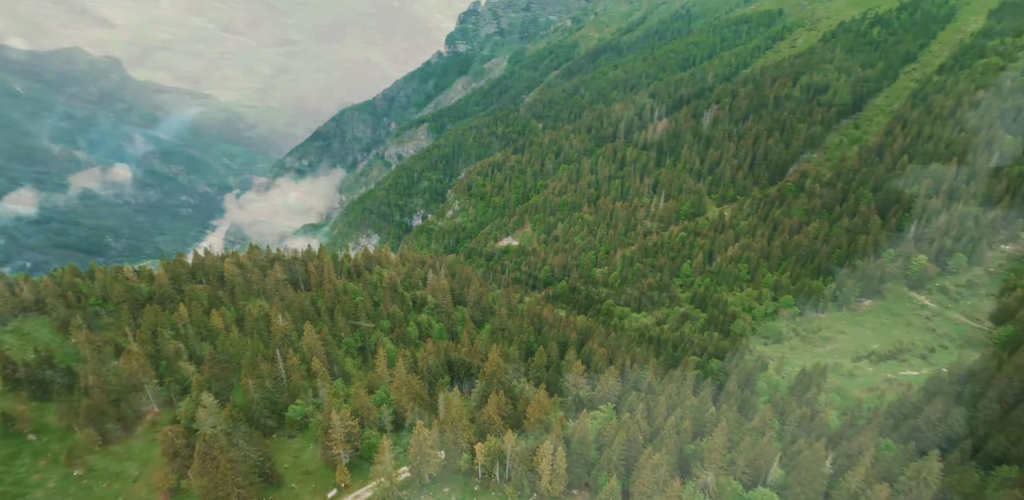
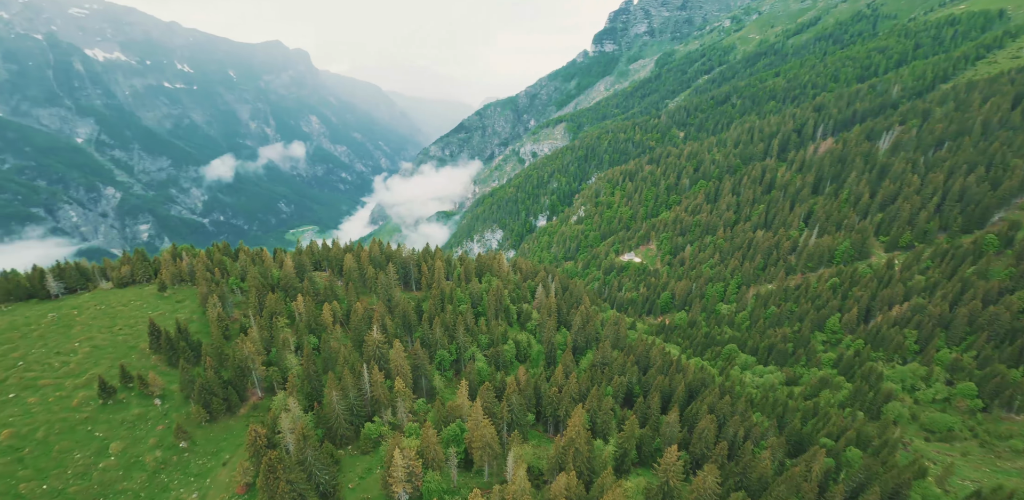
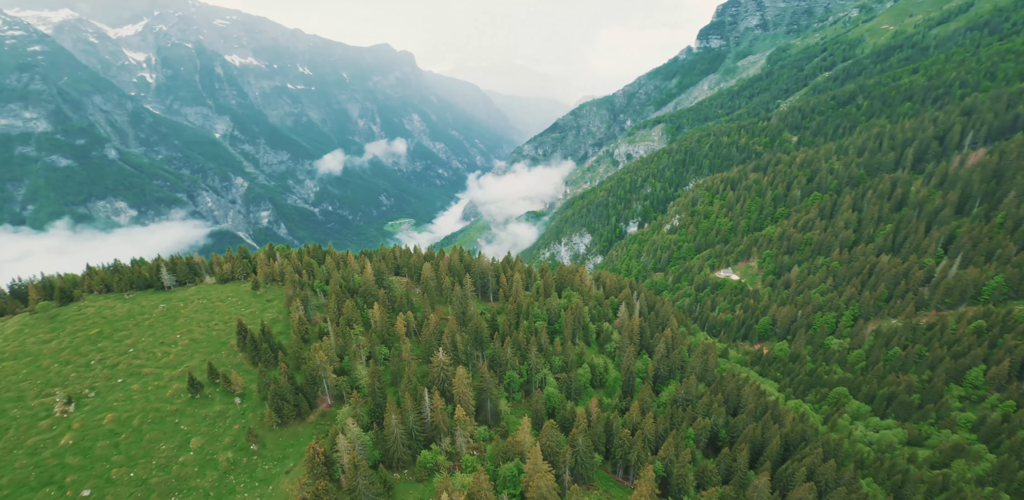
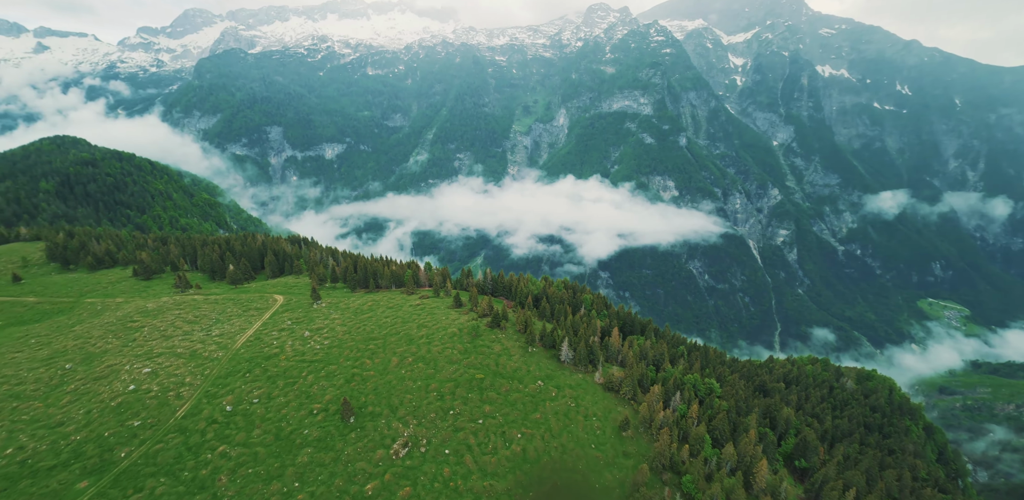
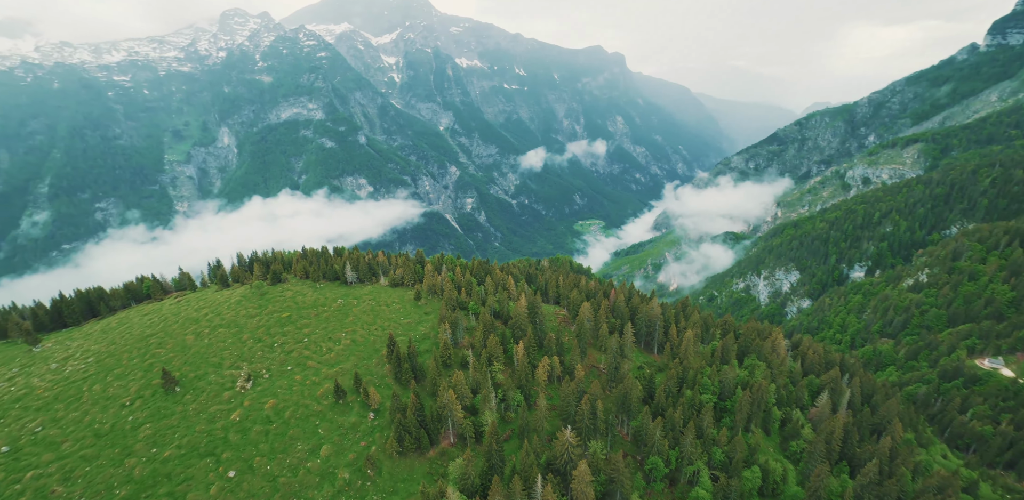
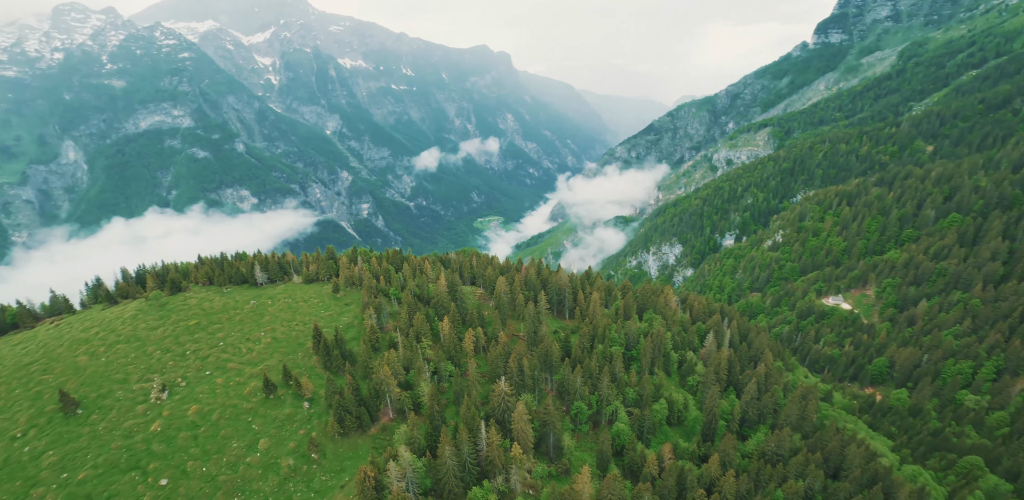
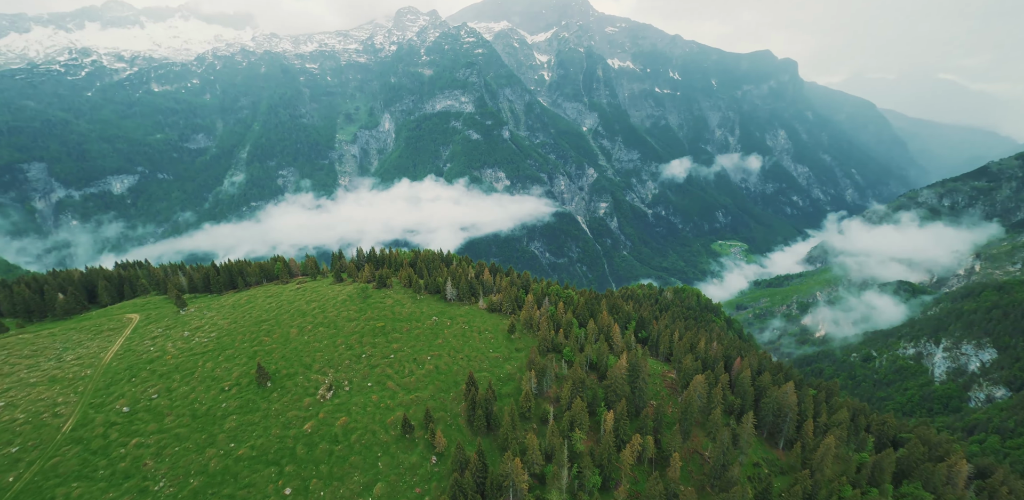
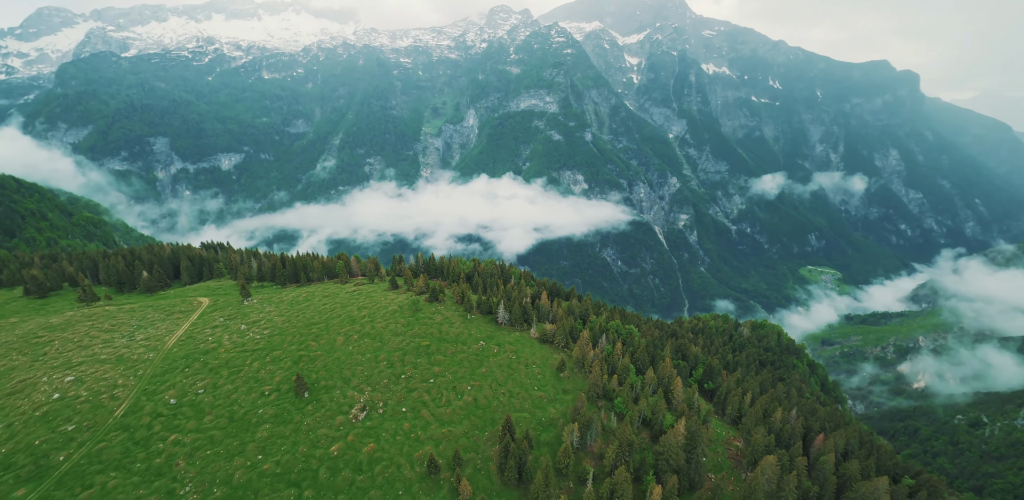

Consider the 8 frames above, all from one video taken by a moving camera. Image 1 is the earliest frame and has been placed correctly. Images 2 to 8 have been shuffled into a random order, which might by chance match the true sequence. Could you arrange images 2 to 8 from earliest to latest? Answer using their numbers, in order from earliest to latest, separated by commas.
2, 3, 6, 5, 7, 8, 4
